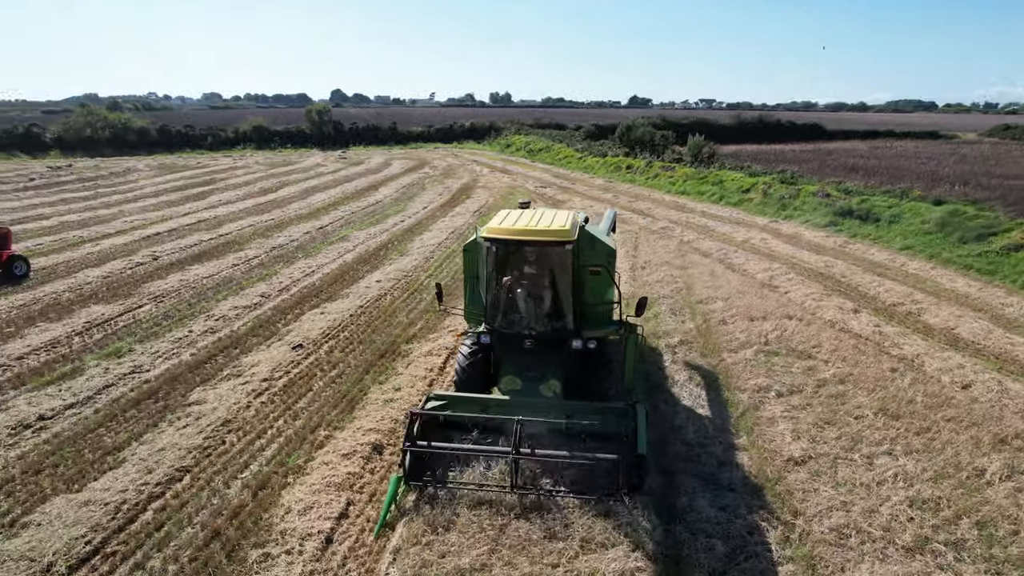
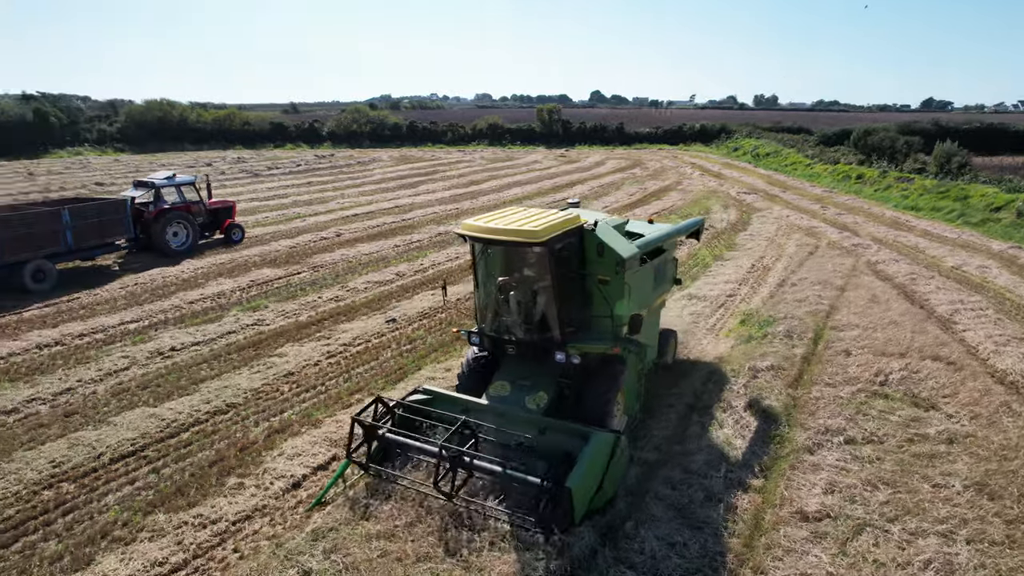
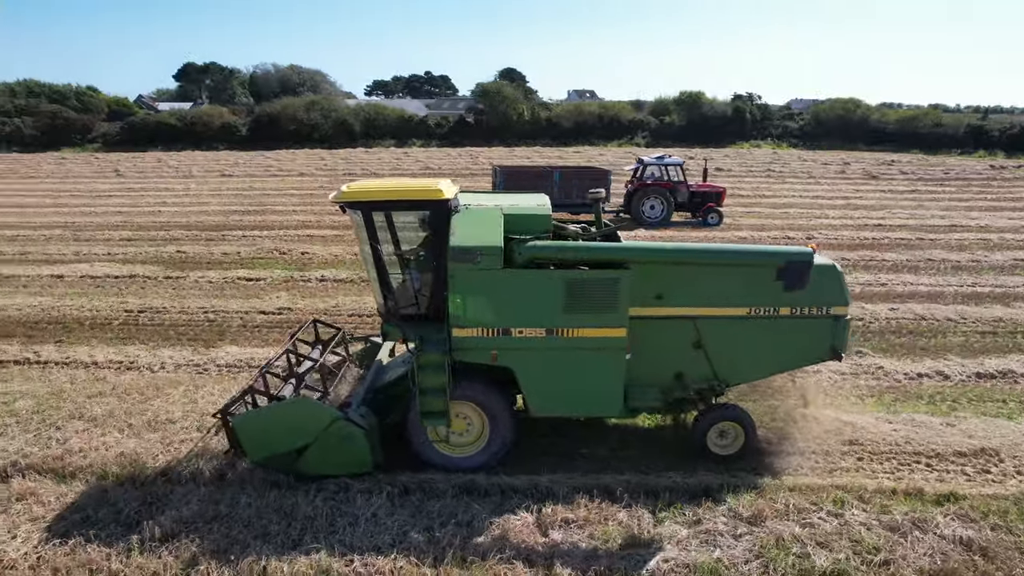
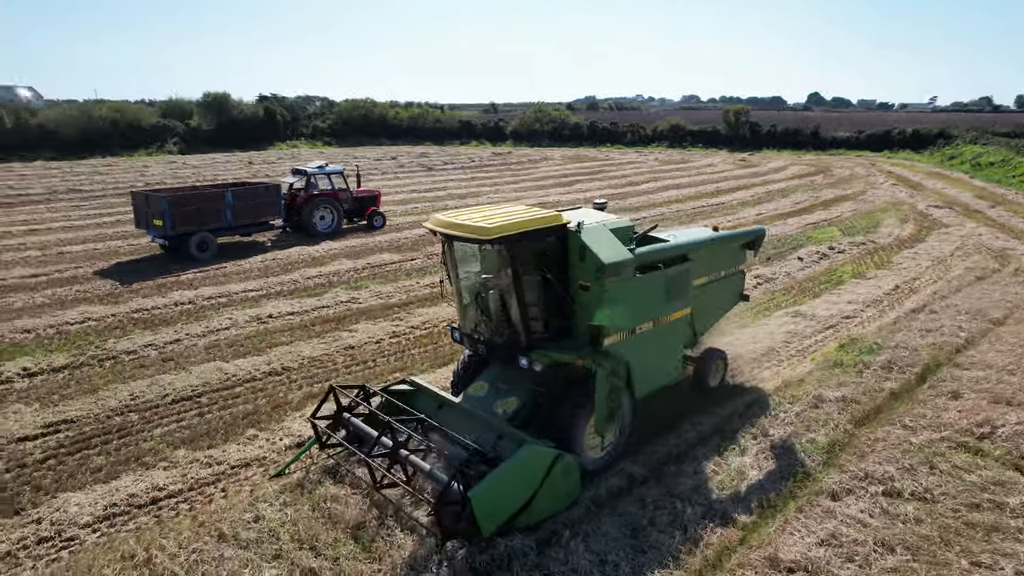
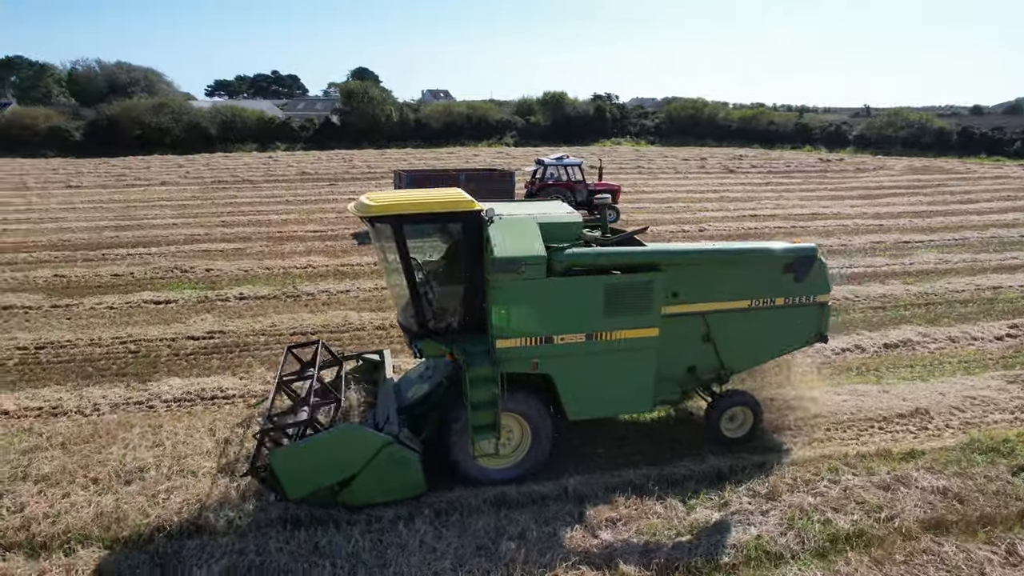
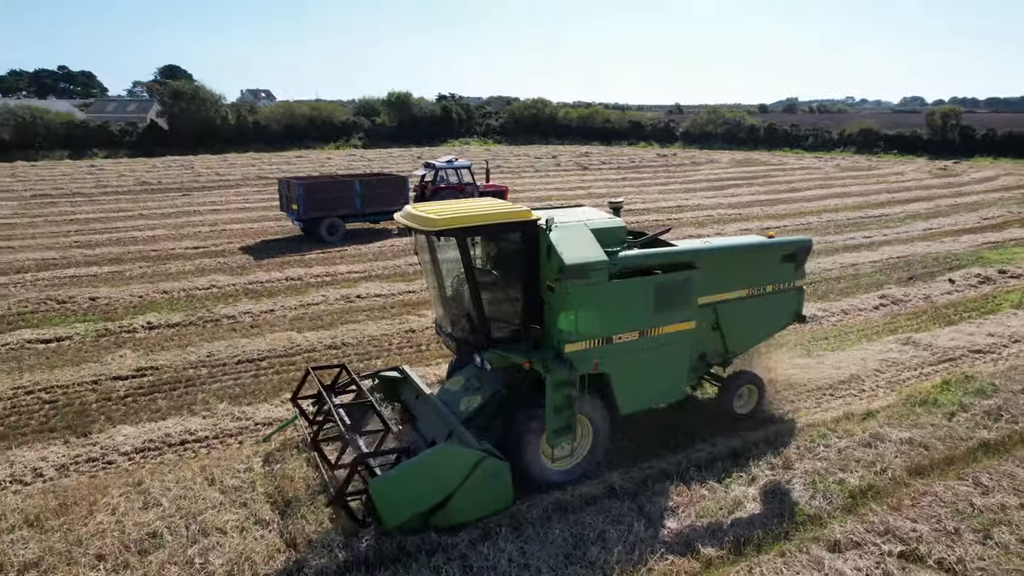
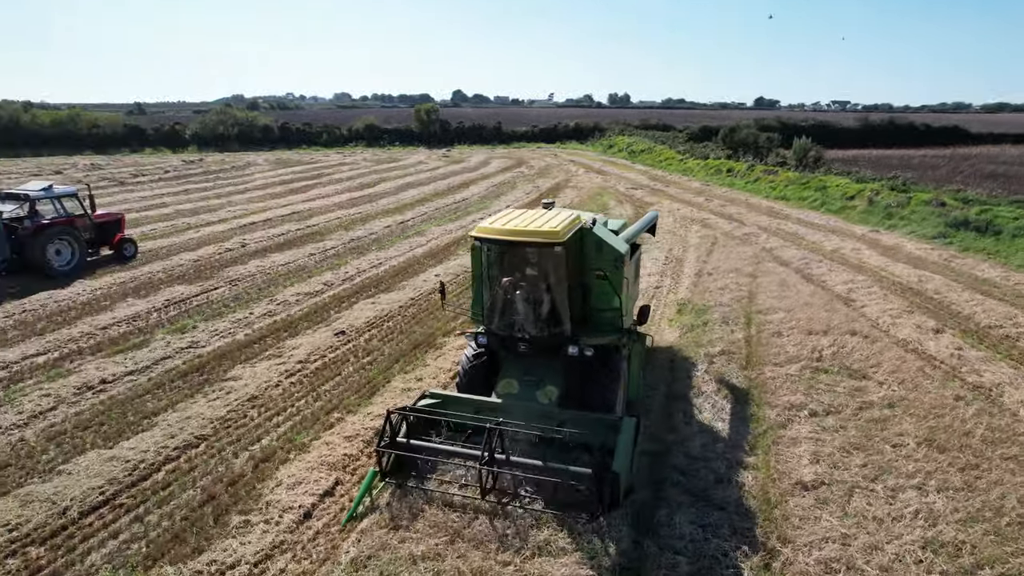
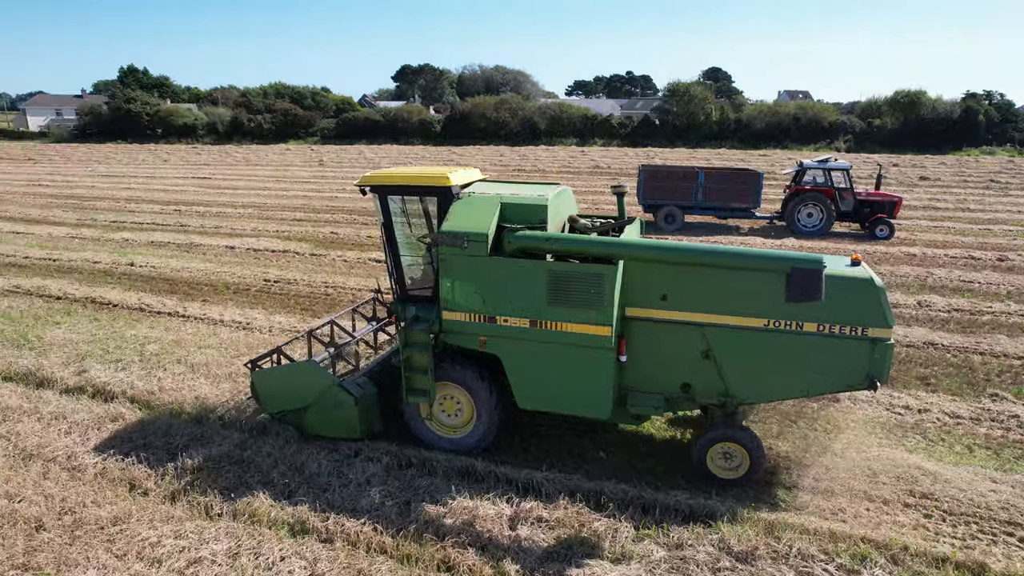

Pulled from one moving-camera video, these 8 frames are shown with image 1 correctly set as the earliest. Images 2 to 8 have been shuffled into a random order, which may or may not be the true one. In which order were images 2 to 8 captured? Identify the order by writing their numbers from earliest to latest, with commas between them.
7, 2, 4, 6, 5, 3, 8
